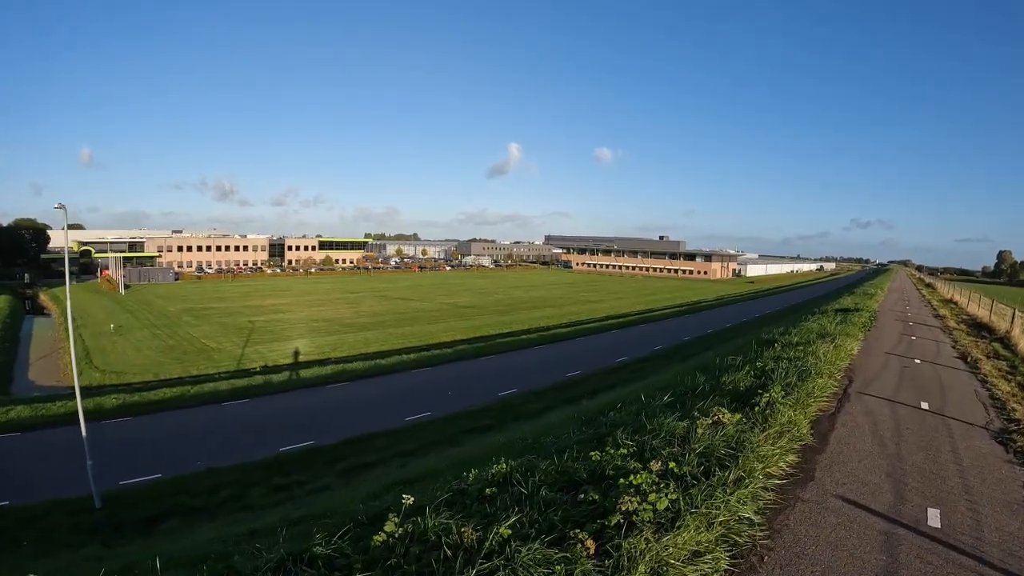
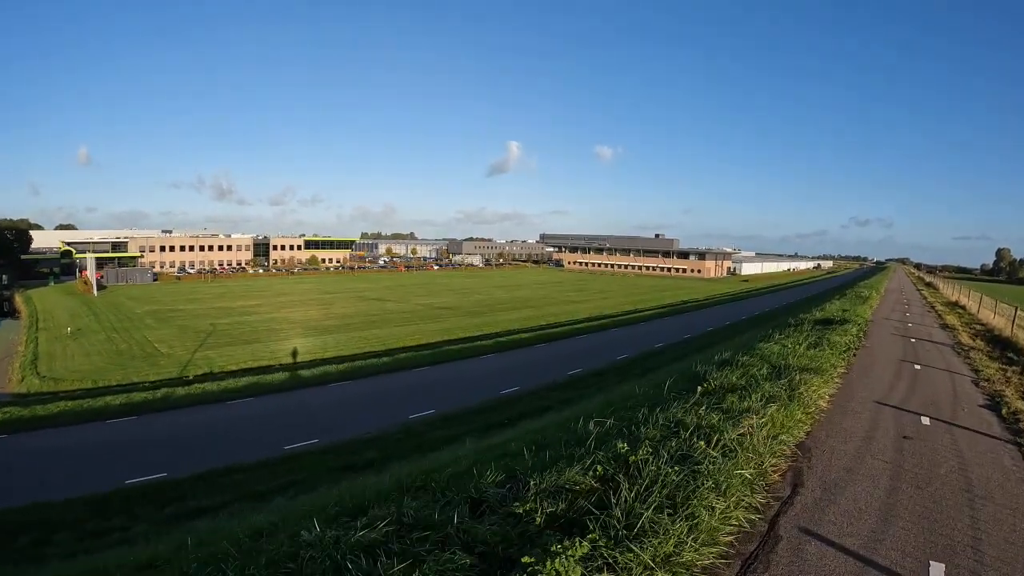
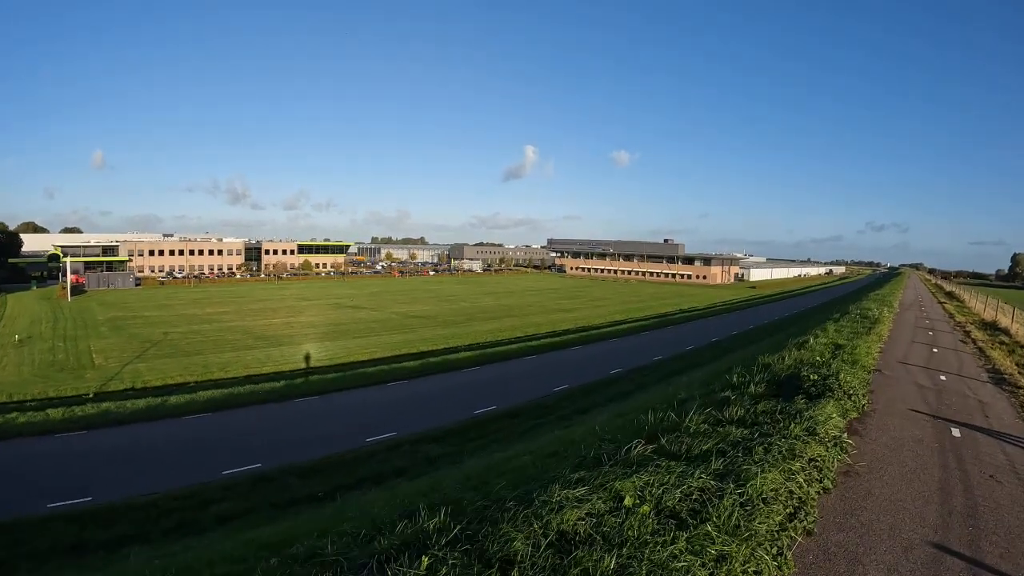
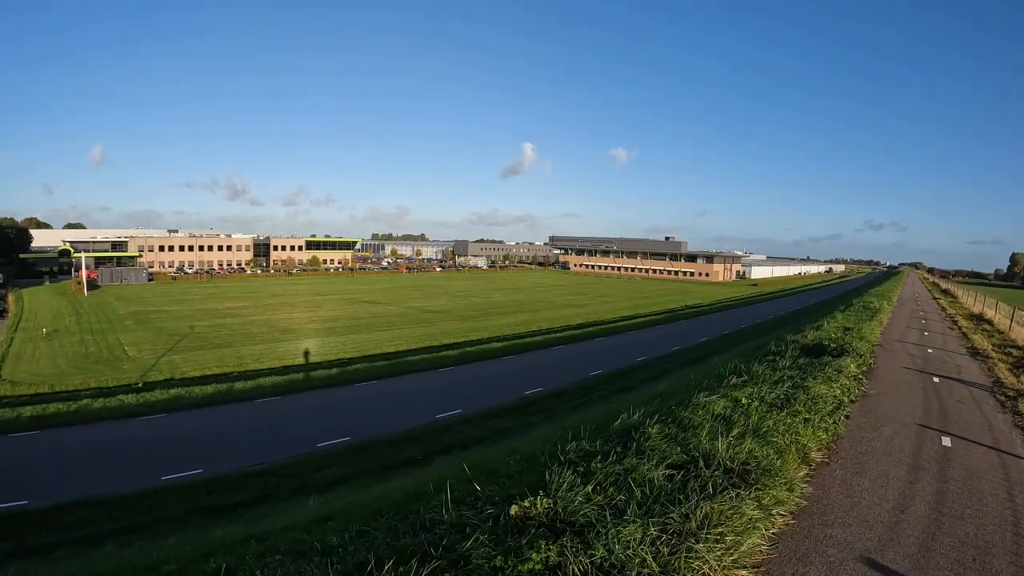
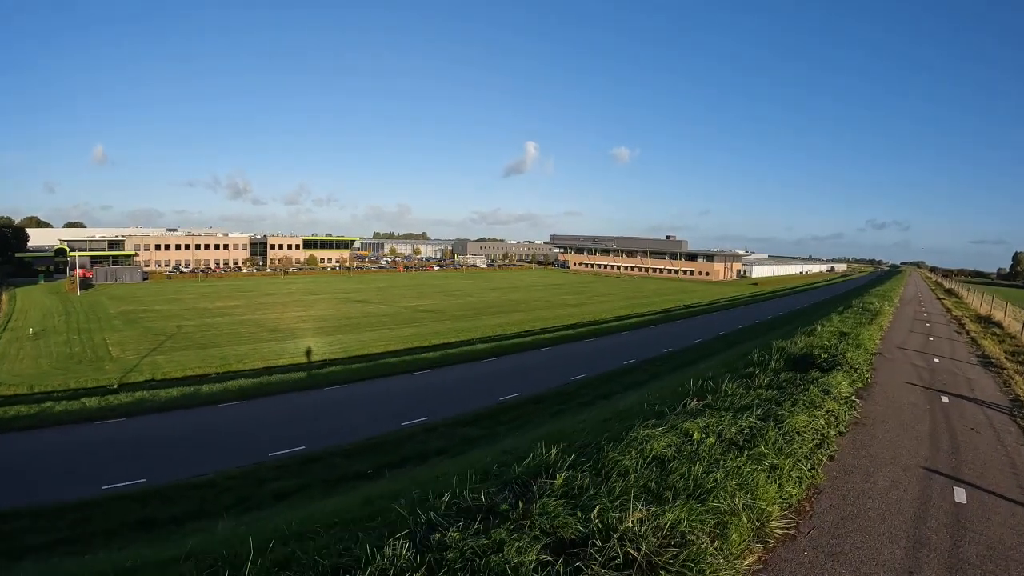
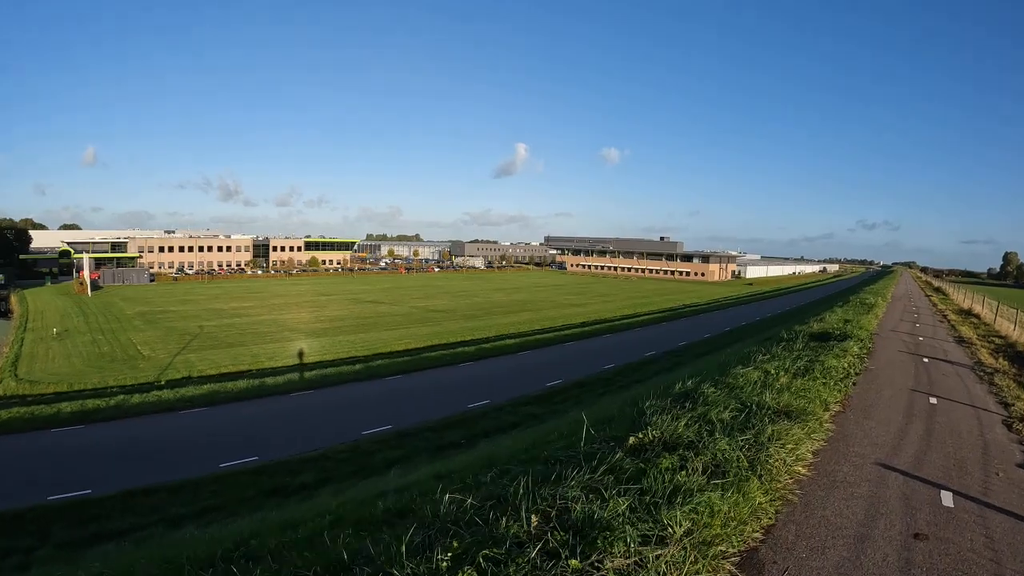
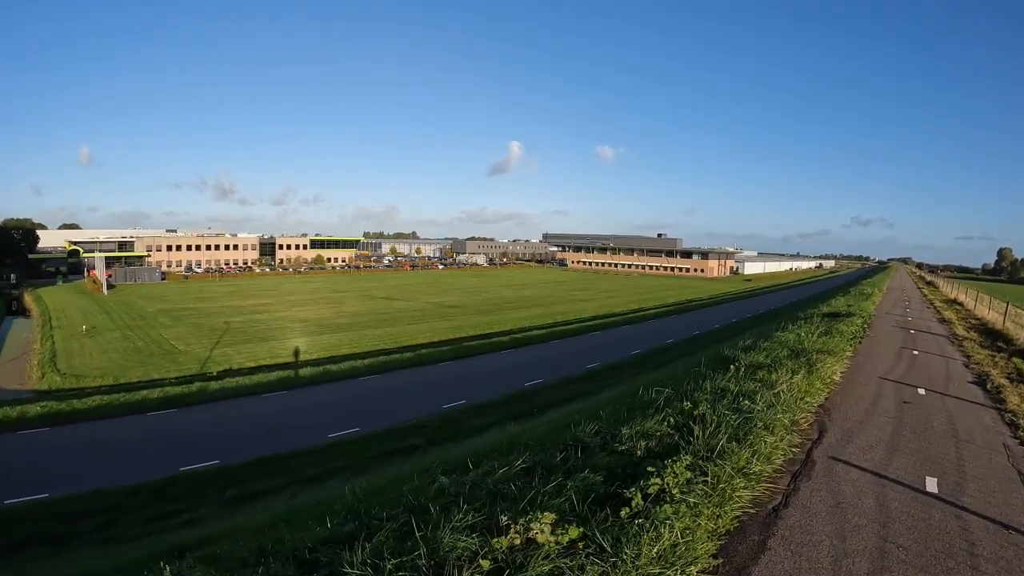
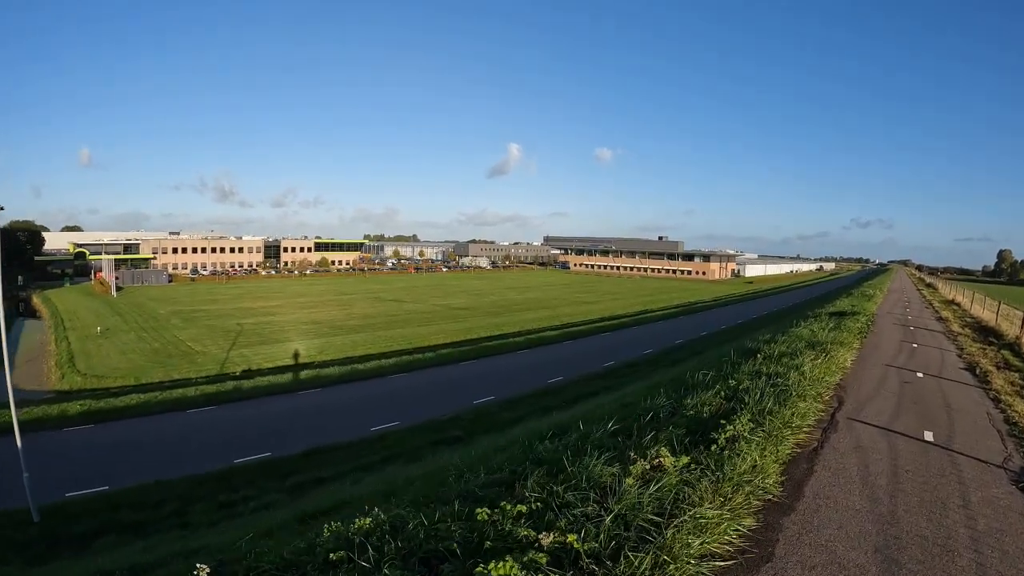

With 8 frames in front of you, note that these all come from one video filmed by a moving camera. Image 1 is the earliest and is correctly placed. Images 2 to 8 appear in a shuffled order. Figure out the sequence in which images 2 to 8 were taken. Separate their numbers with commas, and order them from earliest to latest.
8, 7, 2, 6, 4, 5, 3
